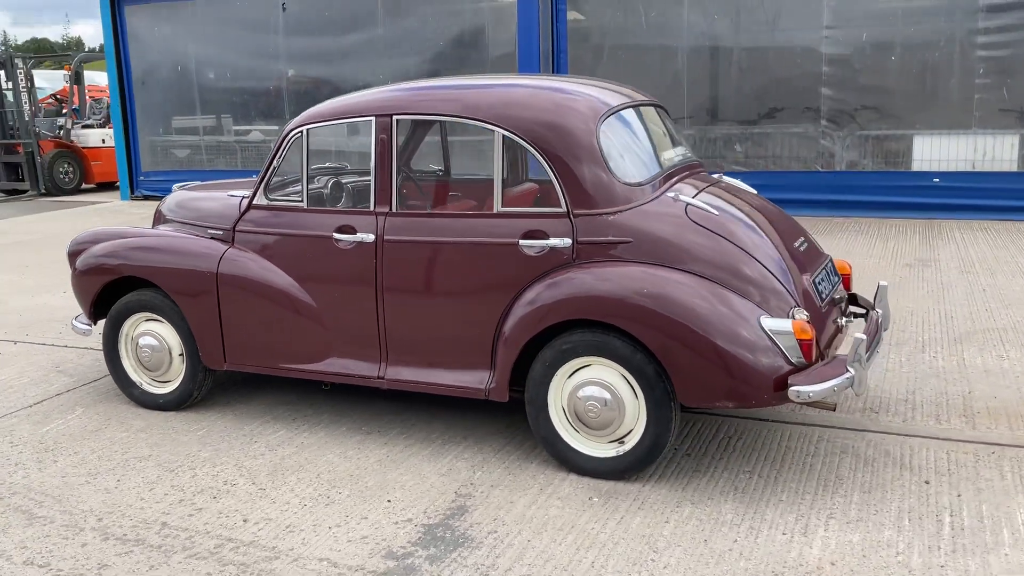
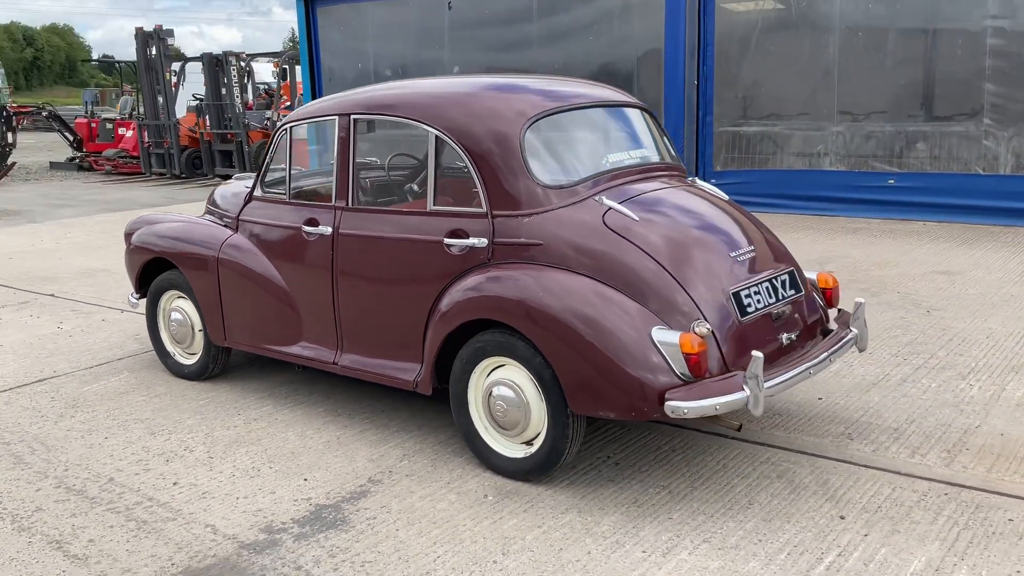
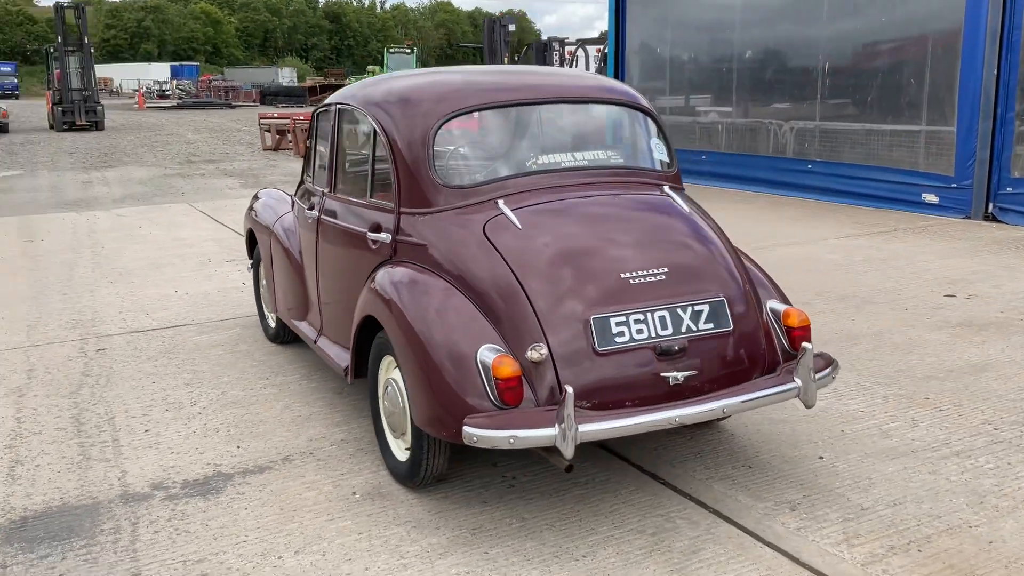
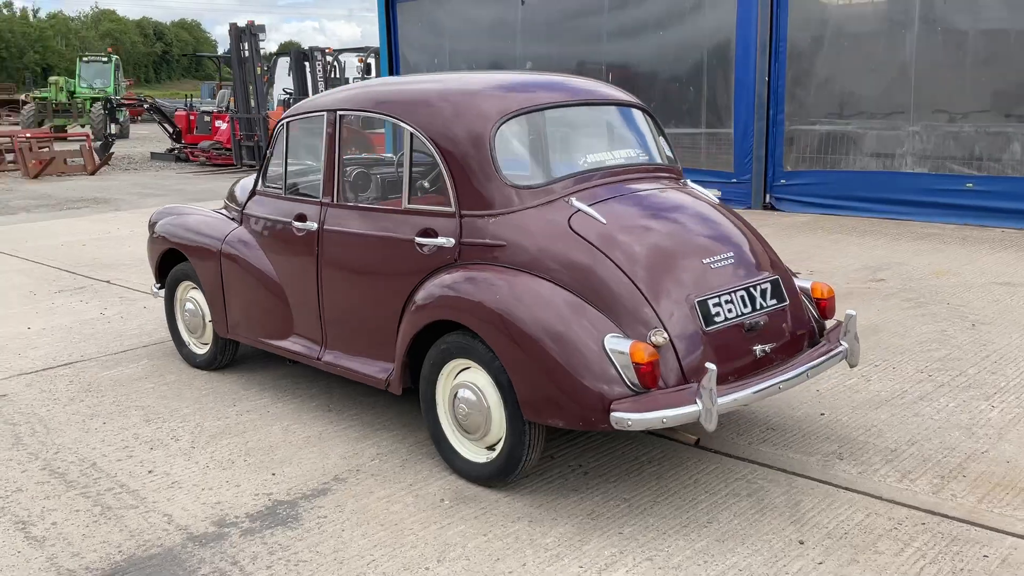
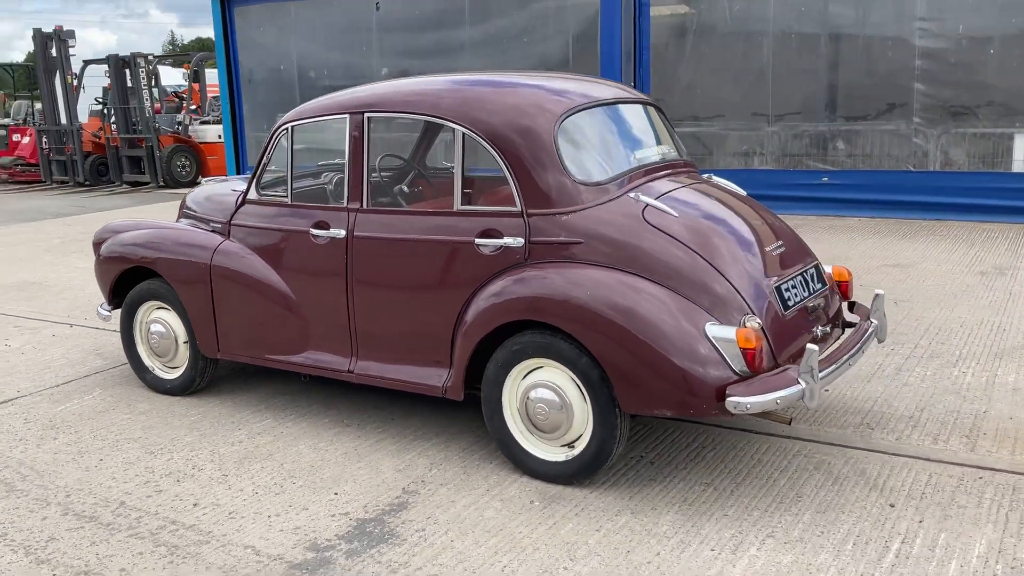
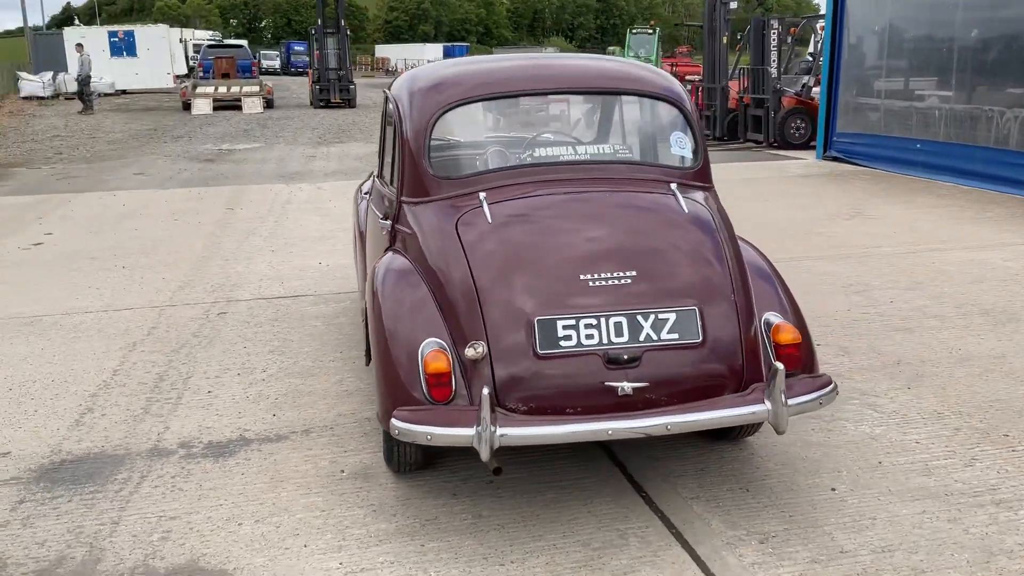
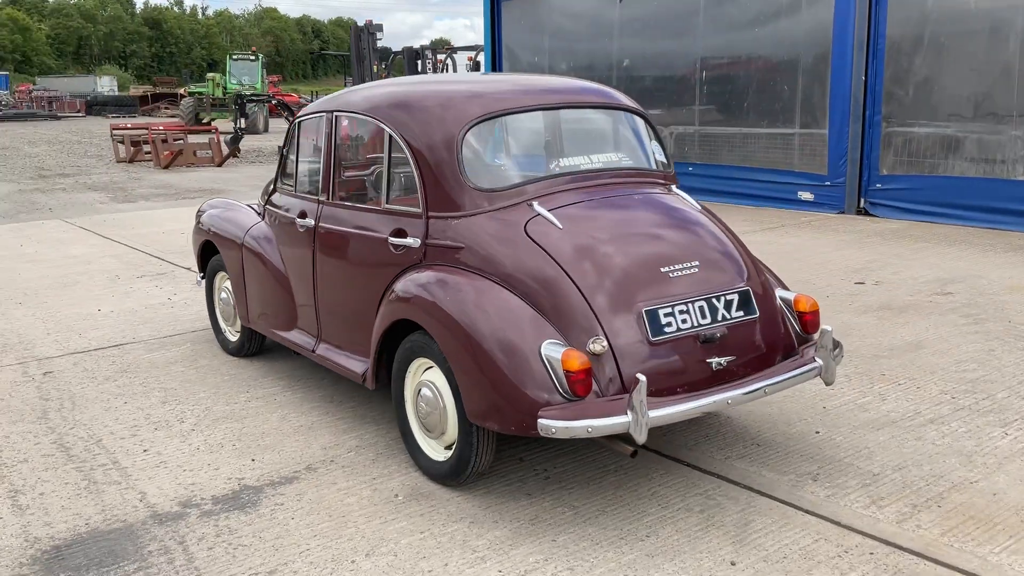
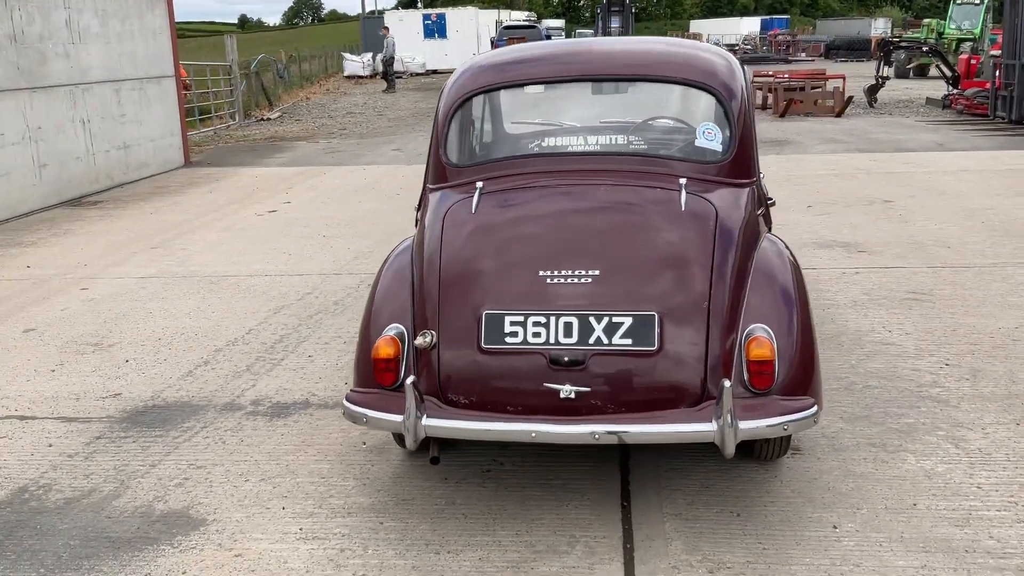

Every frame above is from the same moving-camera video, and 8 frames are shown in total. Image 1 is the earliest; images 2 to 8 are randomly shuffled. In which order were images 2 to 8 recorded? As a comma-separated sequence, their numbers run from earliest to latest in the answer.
5, 2, 4, 7, 3, 6, 8
